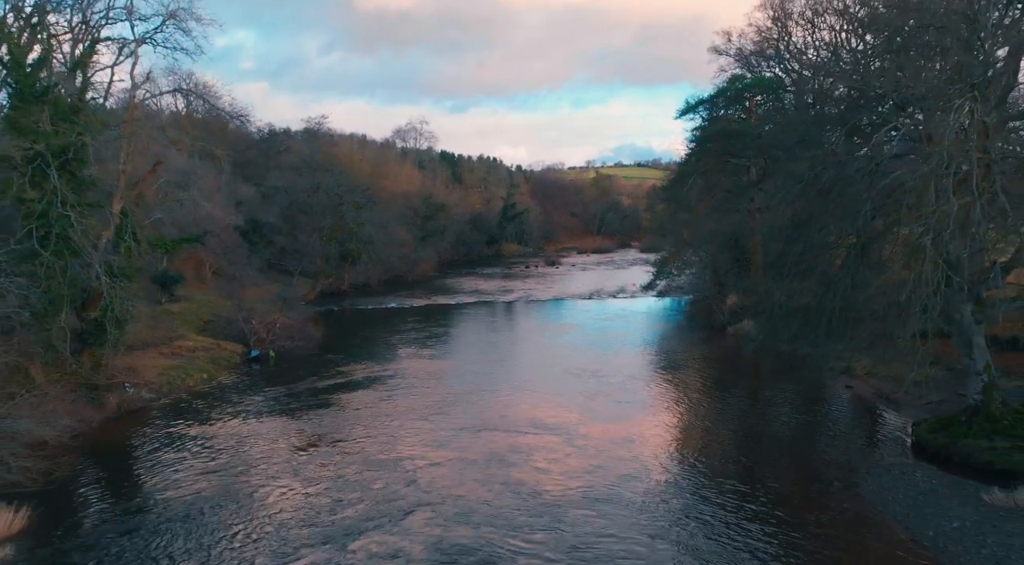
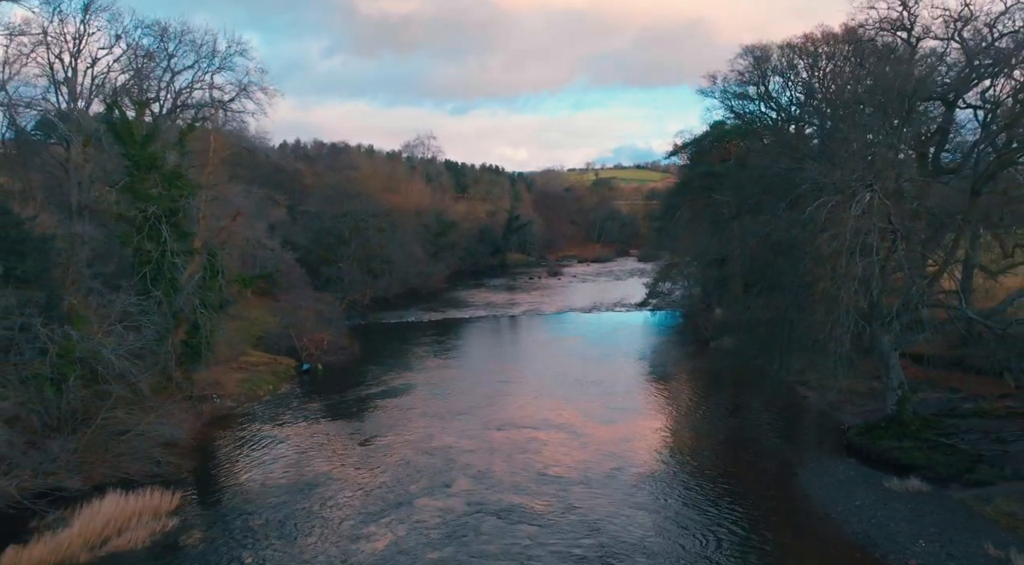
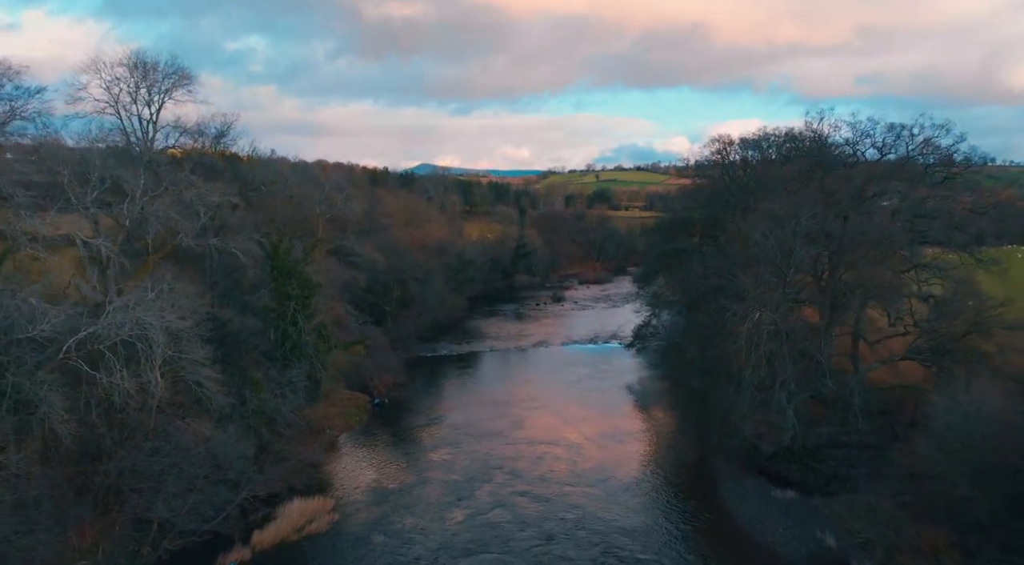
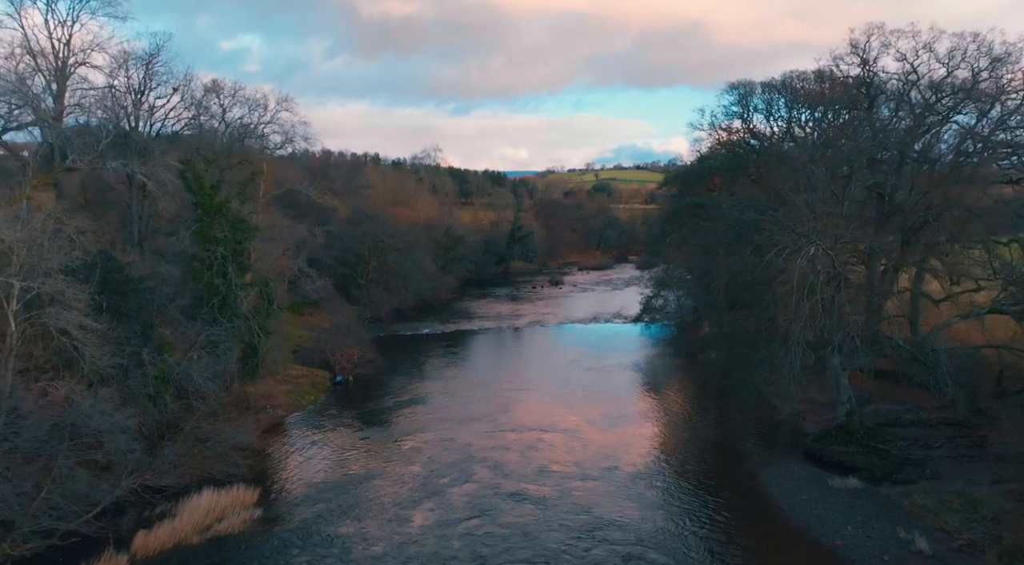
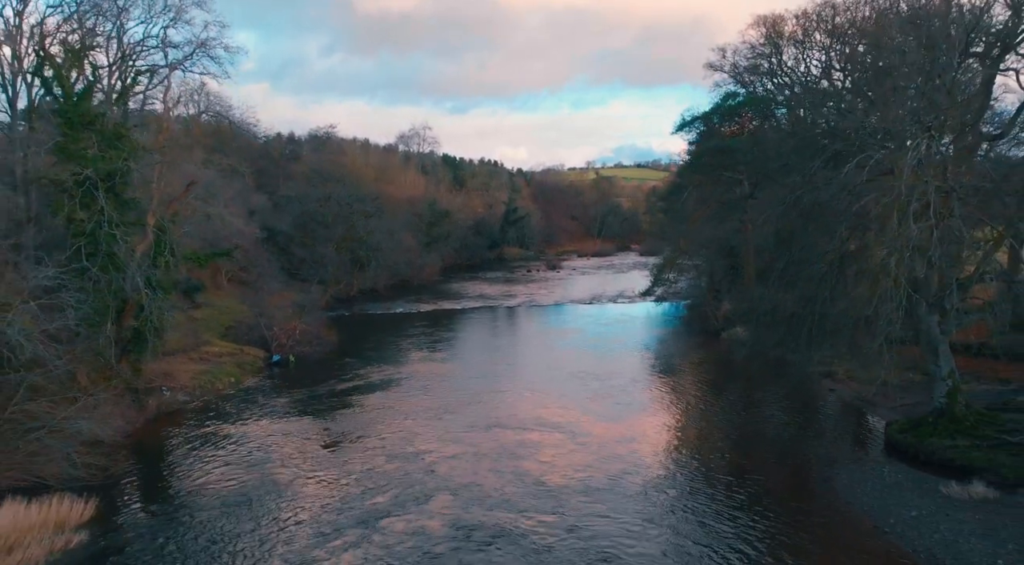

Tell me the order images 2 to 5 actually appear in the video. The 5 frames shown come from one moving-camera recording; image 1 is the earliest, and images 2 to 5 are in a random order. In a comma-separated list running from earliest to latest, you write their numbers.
5, 2, 4, 3
